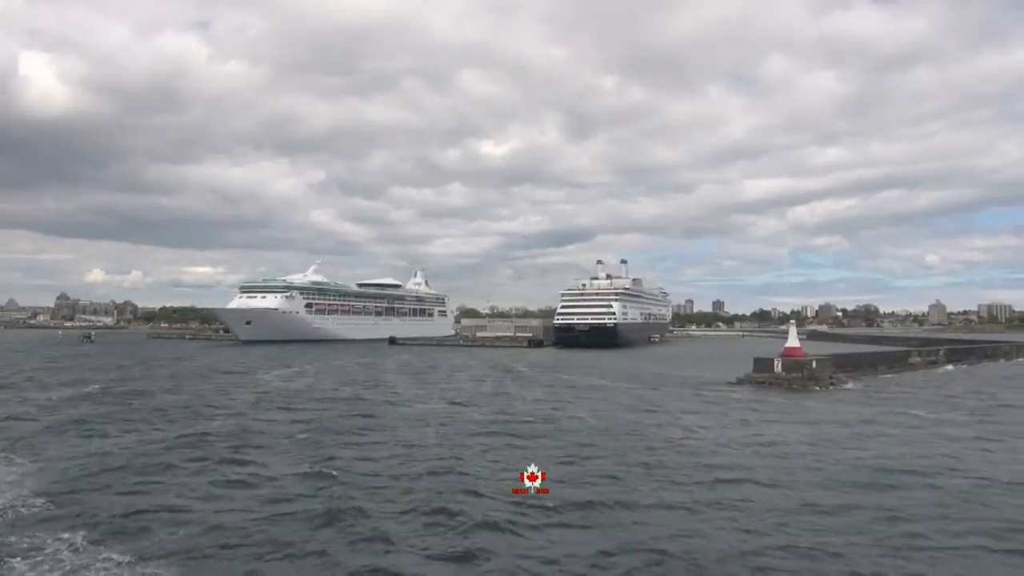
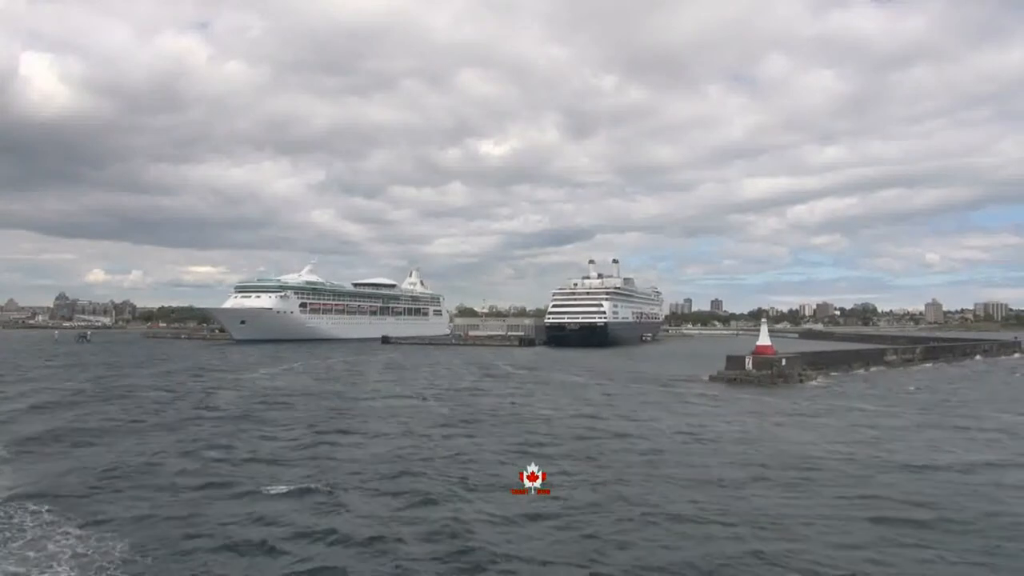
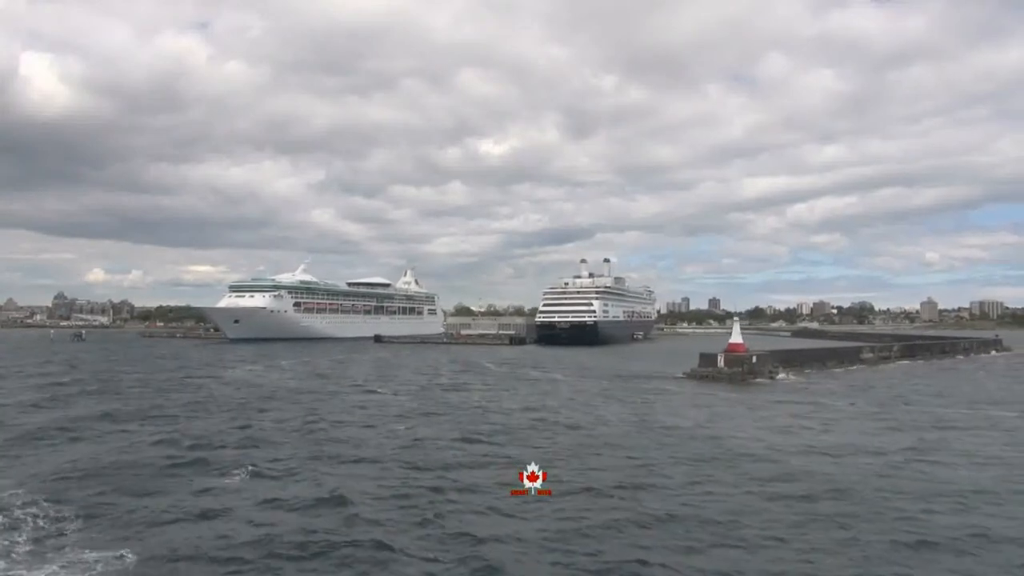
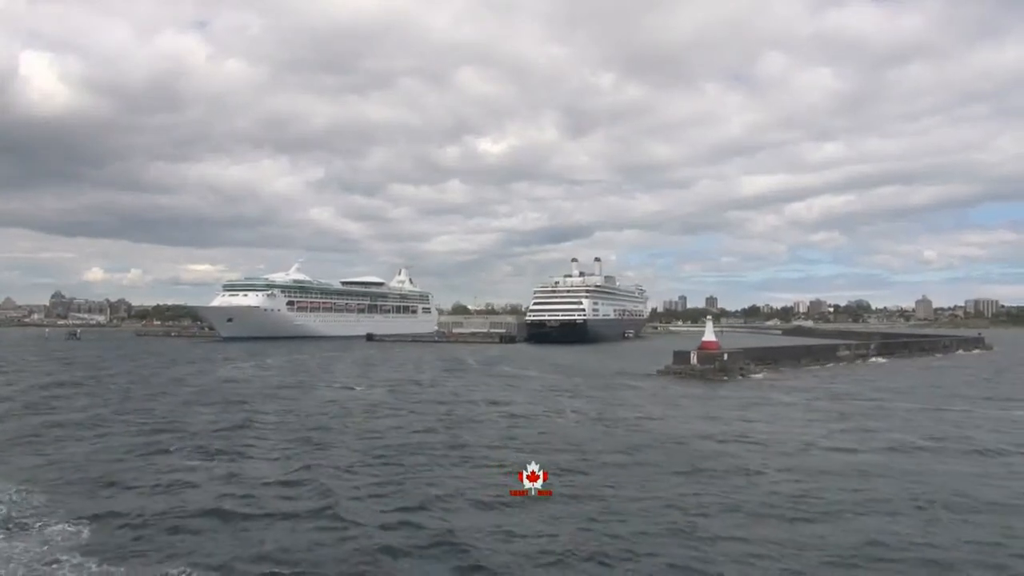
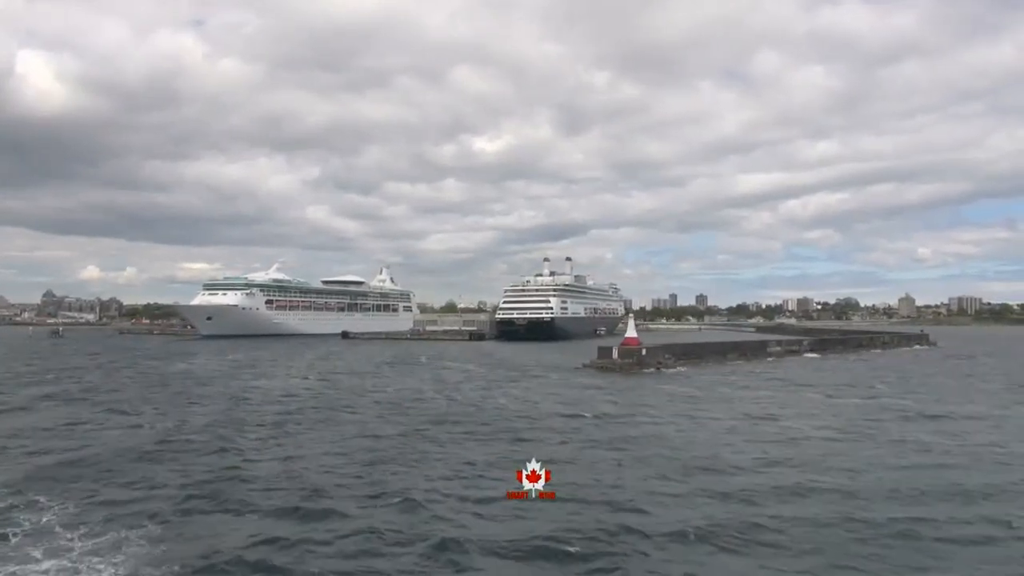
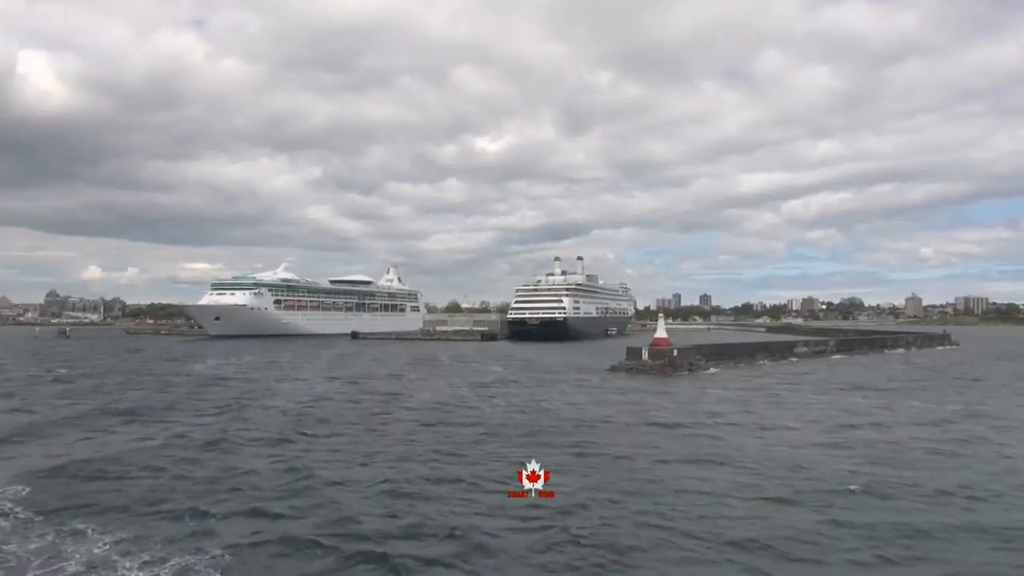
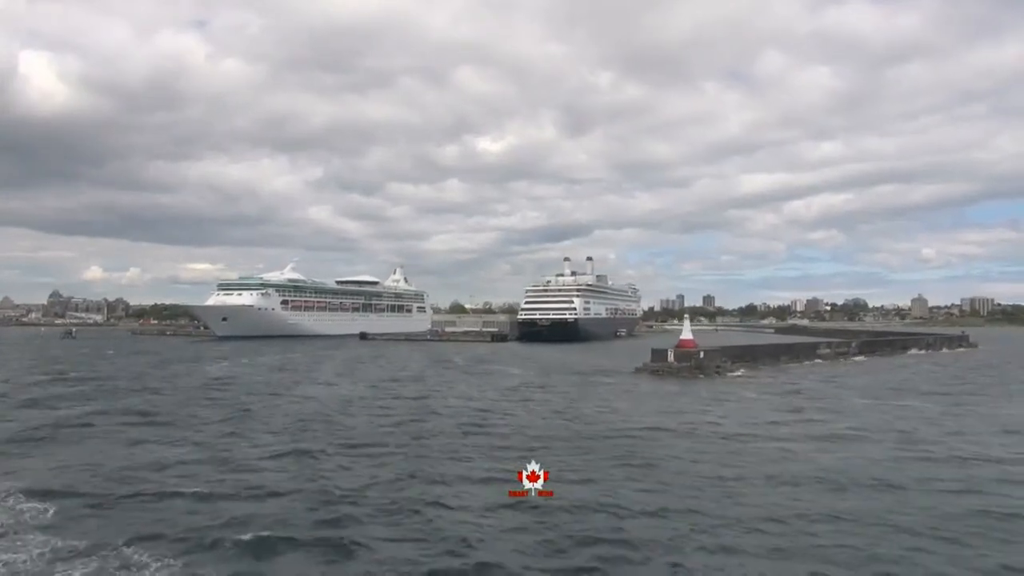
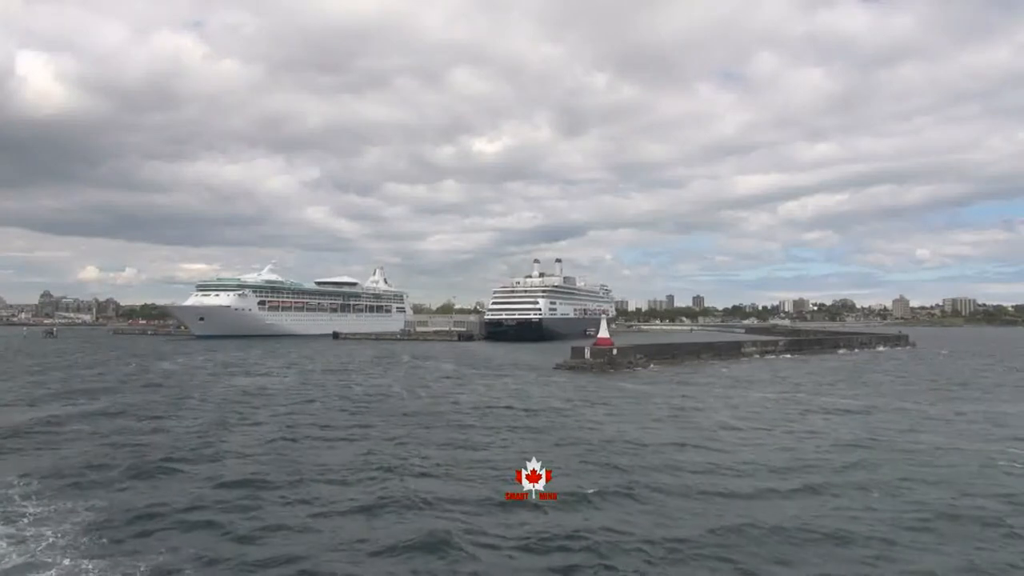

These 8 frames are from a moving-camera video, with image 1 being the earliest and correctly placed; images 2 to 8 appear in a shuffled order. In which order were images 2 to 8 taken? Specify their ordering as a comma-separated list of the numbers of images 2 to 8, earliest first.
2, 3, 4, 7, 6, 5, 8
